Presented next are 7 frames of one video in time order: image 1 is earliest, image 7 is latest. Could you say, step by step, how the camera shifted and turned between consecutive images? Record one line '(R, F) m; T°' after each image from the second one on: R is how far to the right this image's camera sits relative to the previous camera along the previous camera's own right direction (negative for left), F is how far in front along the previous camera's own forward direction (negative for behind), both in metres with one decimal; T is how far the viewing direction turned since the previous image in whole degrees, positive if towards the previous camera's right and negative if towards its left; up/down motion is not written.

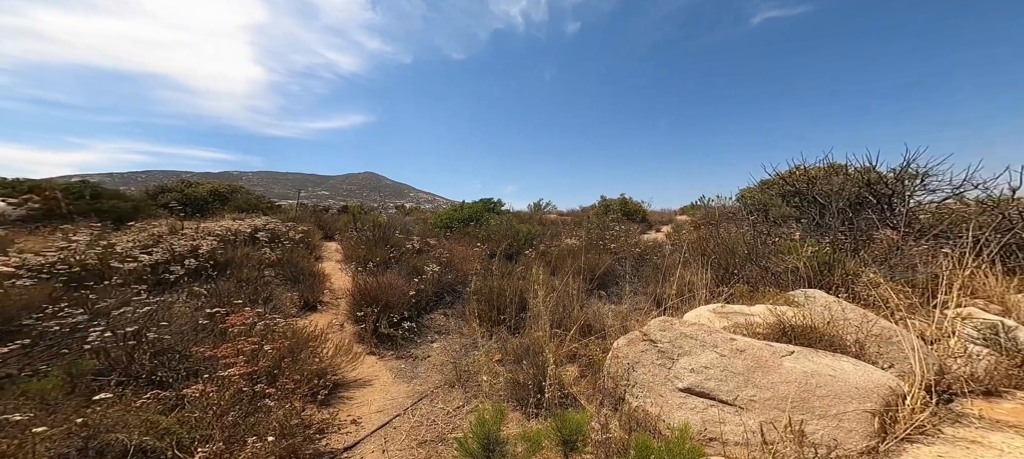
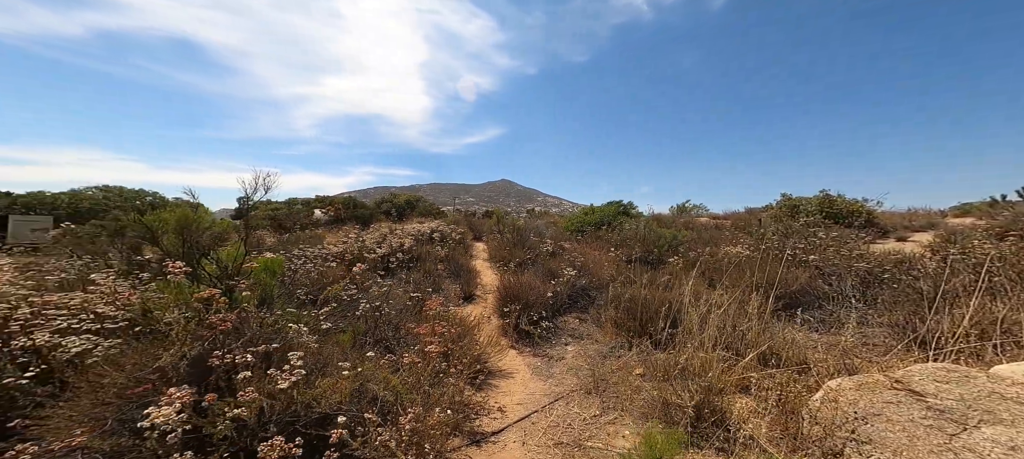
(-0.1, 0.0) m; -21°
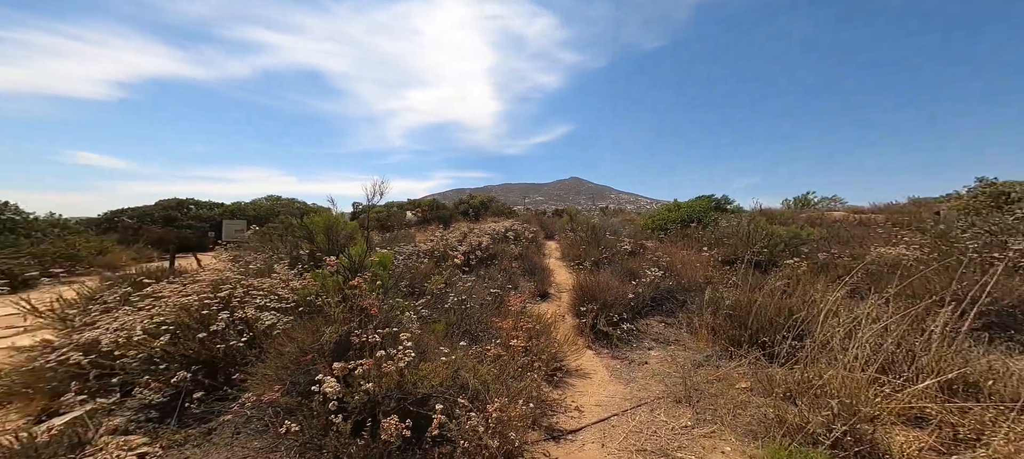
(-0.1, +0.1) m; -11°
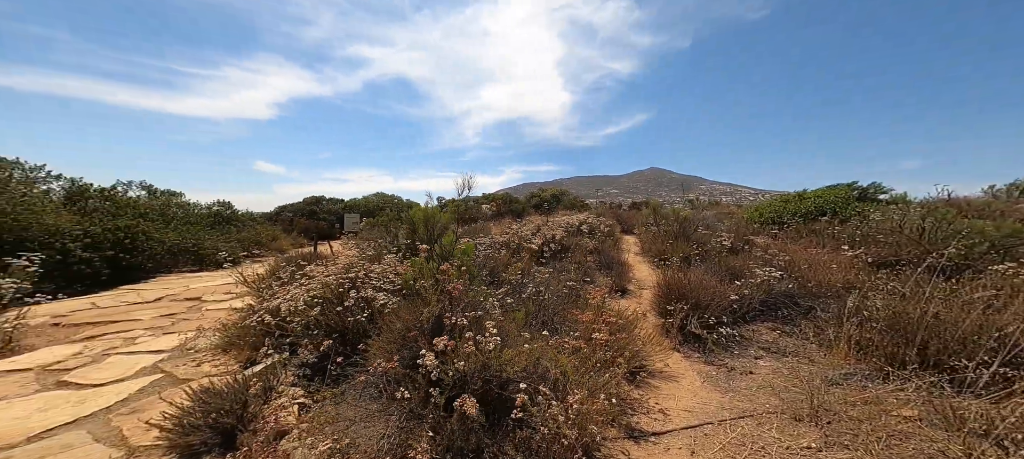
(+0.2, +0.1) m; -10°
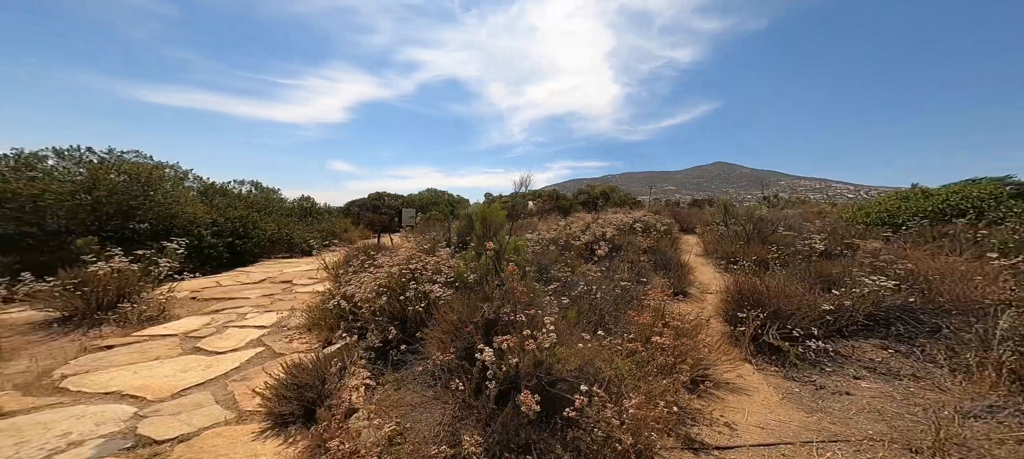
(+0.1, -0.1) m; -8°
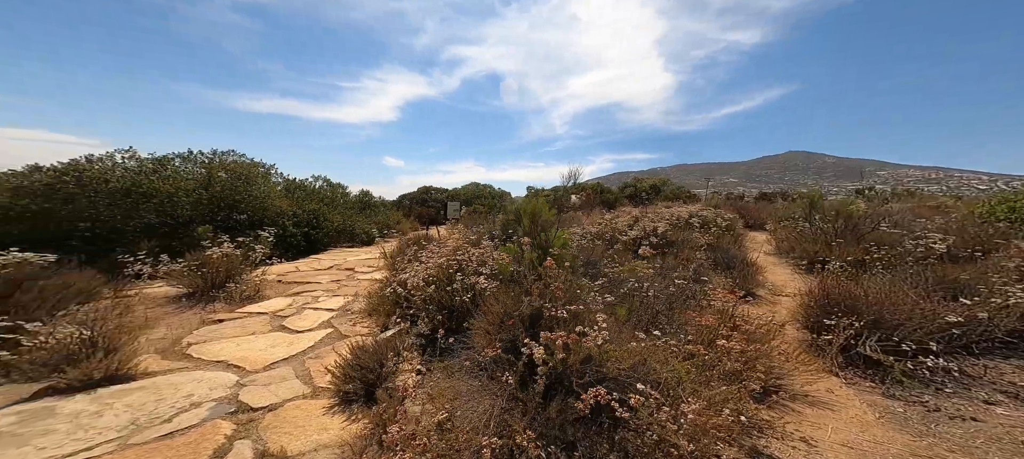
(+0.6, -0.4) m; -8°
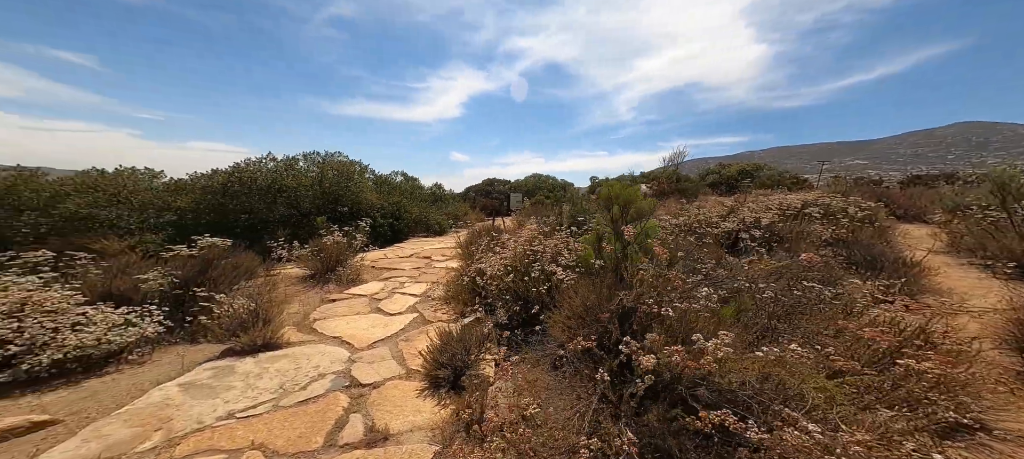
(+1.3, +0.1) m; -12°
